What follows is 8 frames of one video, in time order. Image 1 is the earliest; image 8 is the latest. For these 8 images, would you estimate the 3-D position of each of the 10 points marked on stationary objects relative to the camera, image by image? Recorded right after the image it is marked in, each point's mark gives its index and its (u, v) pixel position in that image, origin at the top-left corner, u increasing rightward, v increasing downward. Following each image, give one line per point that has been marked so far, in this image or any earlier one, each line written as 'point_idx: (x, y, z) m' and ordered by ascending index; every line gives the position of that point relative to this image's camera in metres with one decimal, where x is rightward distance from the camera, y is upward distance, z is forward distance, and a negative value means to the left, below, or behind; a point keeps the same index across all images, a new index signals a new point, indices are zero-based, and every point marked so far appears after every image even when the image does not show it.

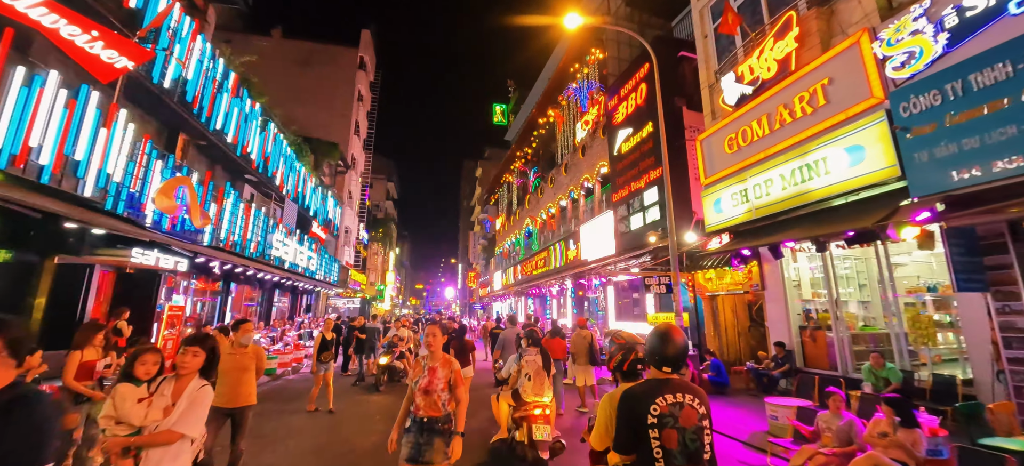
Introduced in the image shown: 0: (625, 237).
0: (+3.9, -0.2, +14.7) m
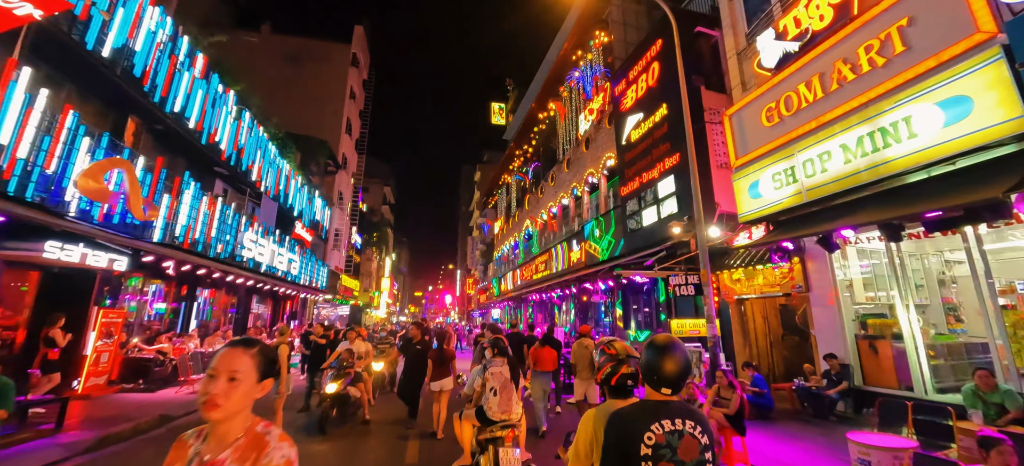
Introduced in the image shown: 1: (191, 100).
0: (+3.8, -0.1, +13.1) m
1: (-9.4, +3.9, +12.5) m
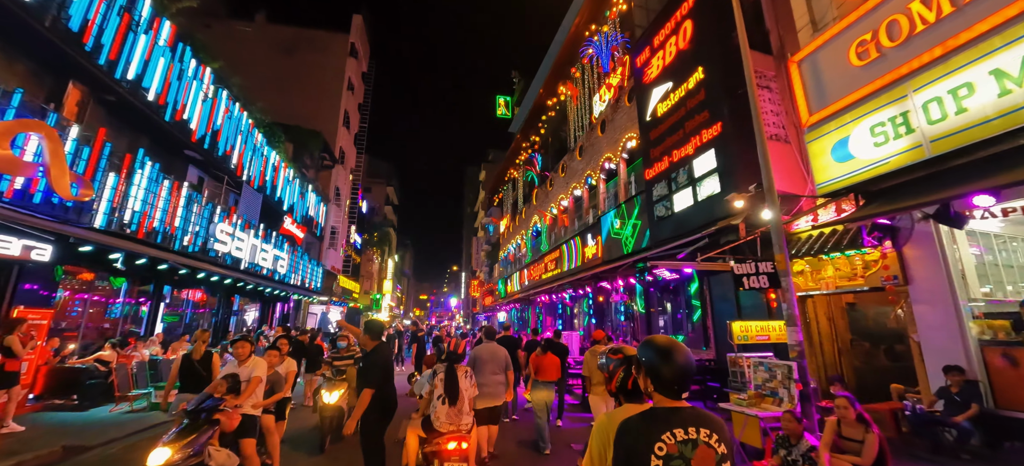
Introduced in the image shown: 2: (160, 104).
0: (+4.0, +0.2, +11.2) m
1: (-9.2, +4.2, +10.9) m
2: (-9.3, +3.4, +11.3) m
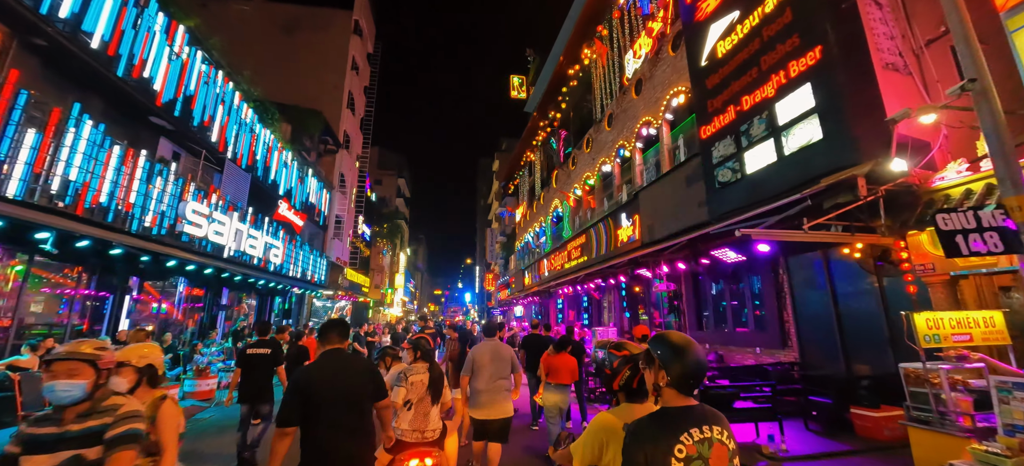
0: (+4.5, +0.9, +8.9) m
1: (-8.7, +4.7, +8.9) m
2: (-8.8, +3.9, +9.3) m
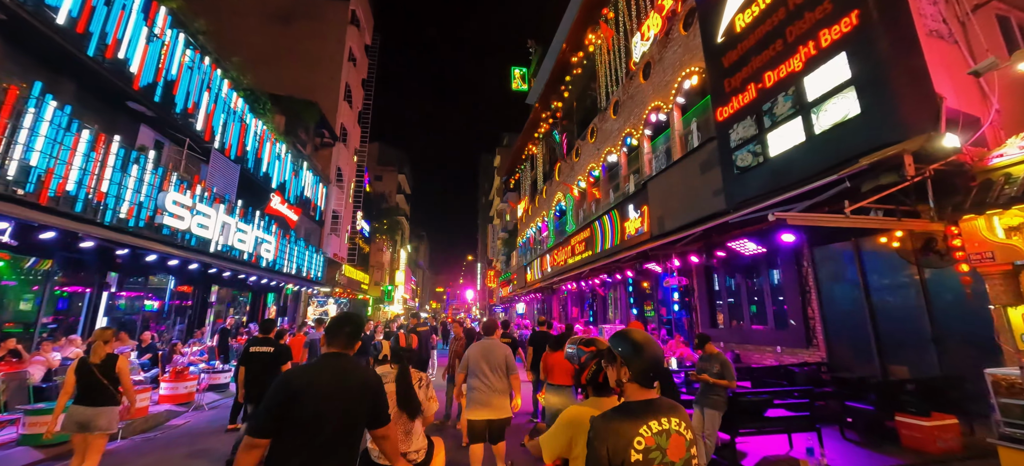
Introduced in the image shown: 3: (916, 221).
0: (+4.6, +1.1, +8.1) m
1: (-8.7, +4.8, +8.2) m
2: (-8.8, +4.1, +8.6) m
3: (+5.5, +0.2, +5.9) m
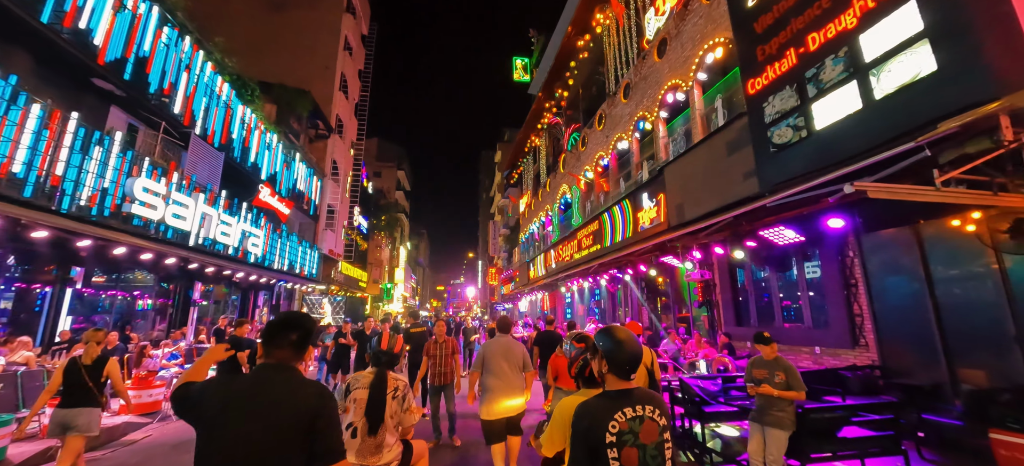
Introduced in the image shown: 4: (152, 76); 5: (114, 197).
0: (+4.7, +1.3, +7.2) m
1: (-8.6, +5.1, +7.2) m
2: (-8.7, +4.3, +7.7) m
3: (+5.6, +0.4, +4.9) m
4: (-9.0, +3.9, +10.6) m
5: (-8.4, +0.8, +9.0) m
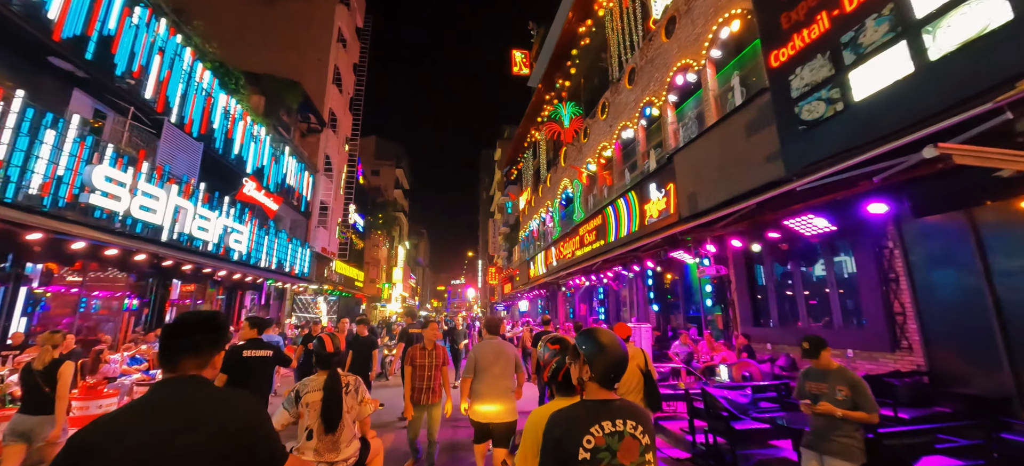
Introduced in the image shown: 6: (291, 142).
0: (+4.6, +1.5, +6.3) m
1: (-8.7, +5.2, +6.4) m
2: (-8.8, +4.4, +6.8) m
3: (+5.6, +0.6, +4.0) m
4: (-9.1, +4.0, +9.8) m
5: (-8.5, +0.9, +8.2) m
6: (-10.4, +4.3, +19.9) m
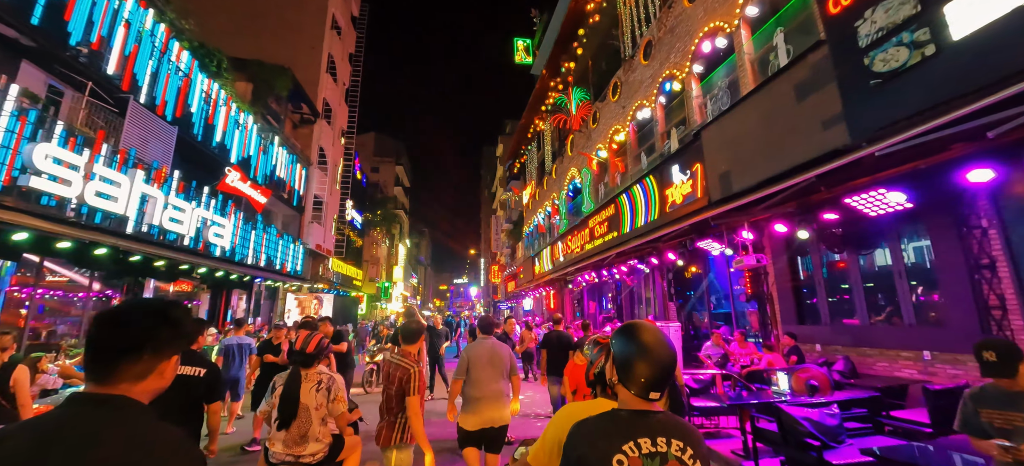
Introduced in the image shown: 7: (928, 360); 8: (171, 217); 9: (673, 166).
0: (+4.7, +1.8, +5.1) m
1: (-8.6, +5.4, +5.3) m
2: (-8.7, +4.6, +5.7) m
3: (+5.7, +0.9, +2.8) m
4: (-9.0, +4.2, +8.7) m
5: (-8.3, +1.1, +7.1) m
6: (-10.2, +4.4, +18.8) m
7: (+5.8, -1.7, +5.8) m
8: (-8.6, +0.4, +10.8) m
9: (+3.9, +1.6, +10.3) m
